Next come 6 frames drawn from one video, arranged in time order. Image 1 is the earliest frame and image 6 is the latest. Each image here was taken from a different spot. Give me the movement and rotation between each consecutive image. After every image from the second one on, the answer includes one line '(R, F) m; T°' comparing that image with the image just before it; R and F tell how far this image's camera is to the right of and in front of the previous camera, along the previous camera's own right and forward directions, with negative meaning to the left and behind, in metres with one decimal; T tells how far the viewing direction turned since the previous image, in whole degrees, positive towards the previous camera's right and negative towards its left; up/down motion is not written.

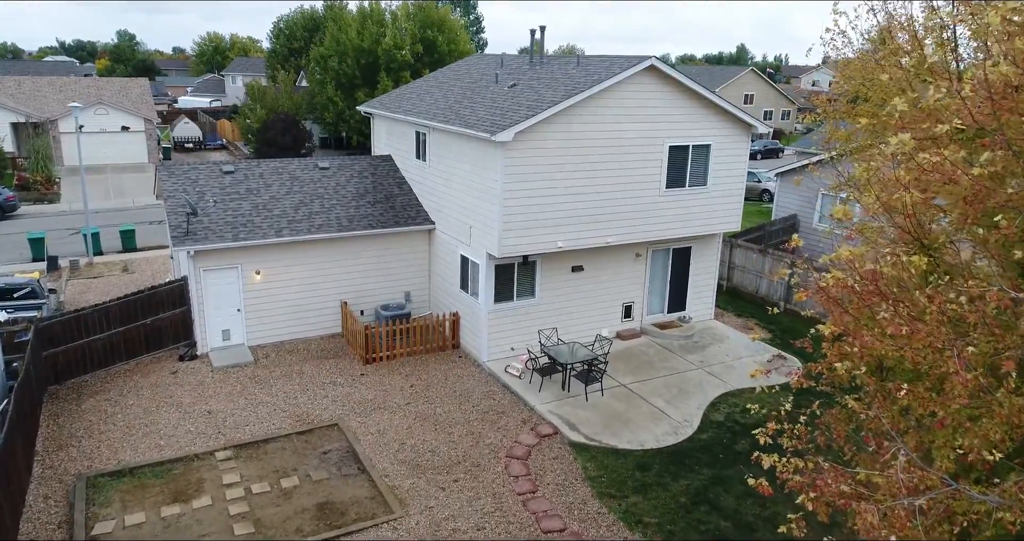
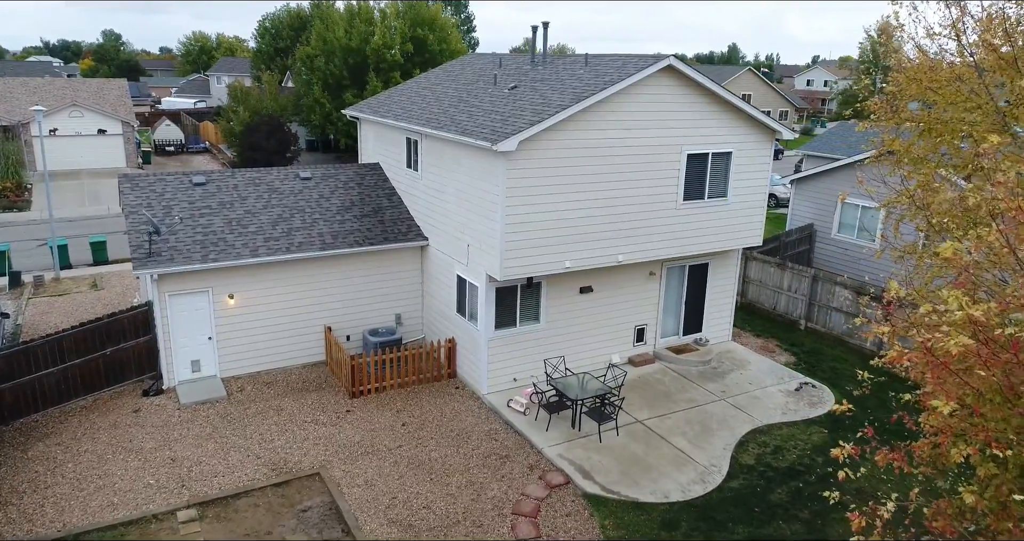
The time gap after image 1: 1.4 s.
(-0.2, +1.4) m; +1°
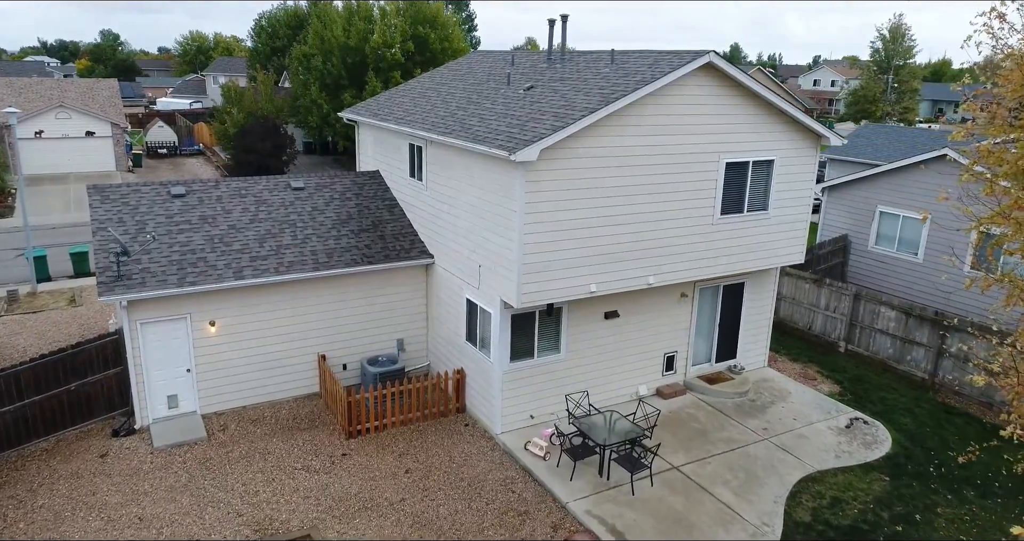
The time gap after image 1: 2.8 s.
(-0.3, +1.5) m; 0°
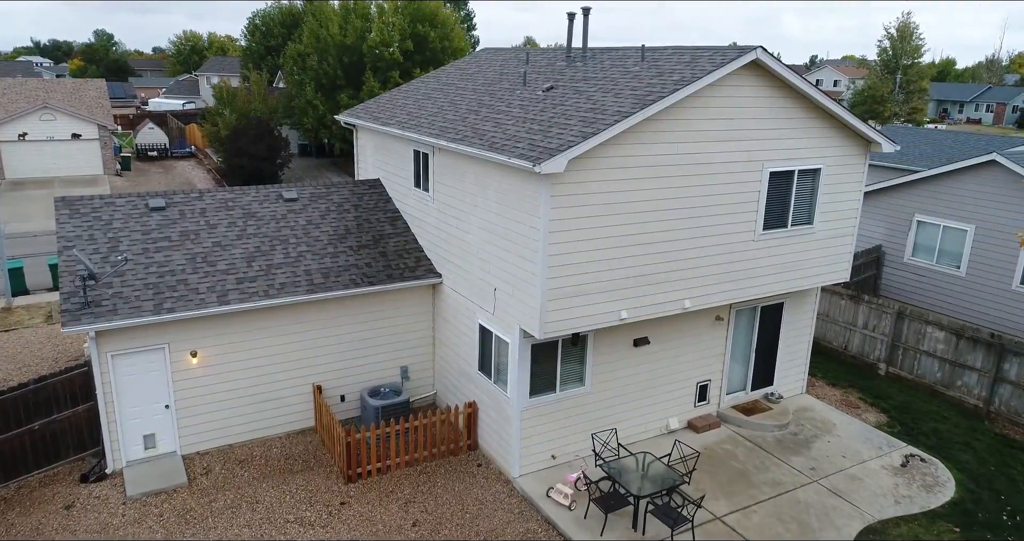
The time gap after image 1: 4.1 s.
(-0.4, +1.3) m; 0°
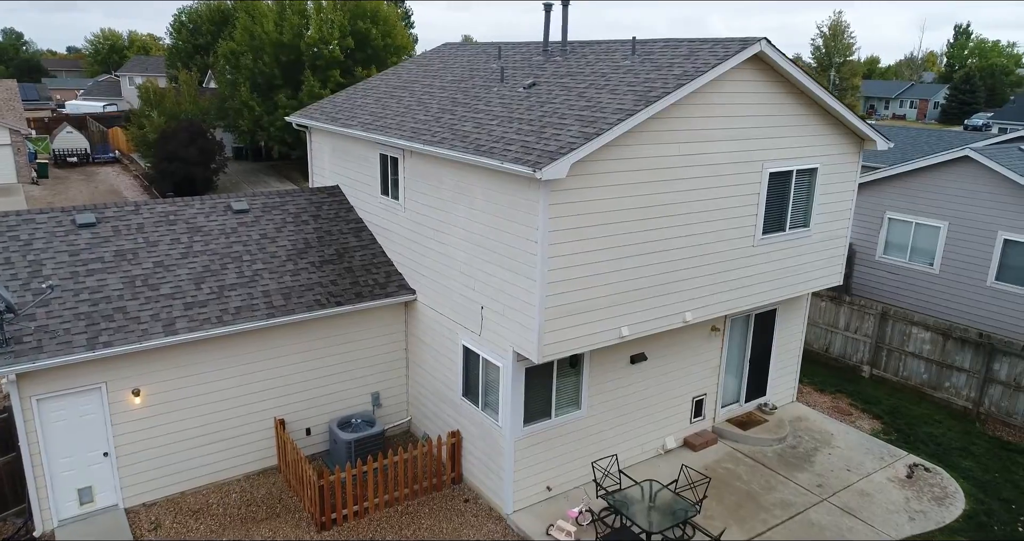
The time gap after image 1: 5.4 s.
(-0.6, +1.0) m; +5°
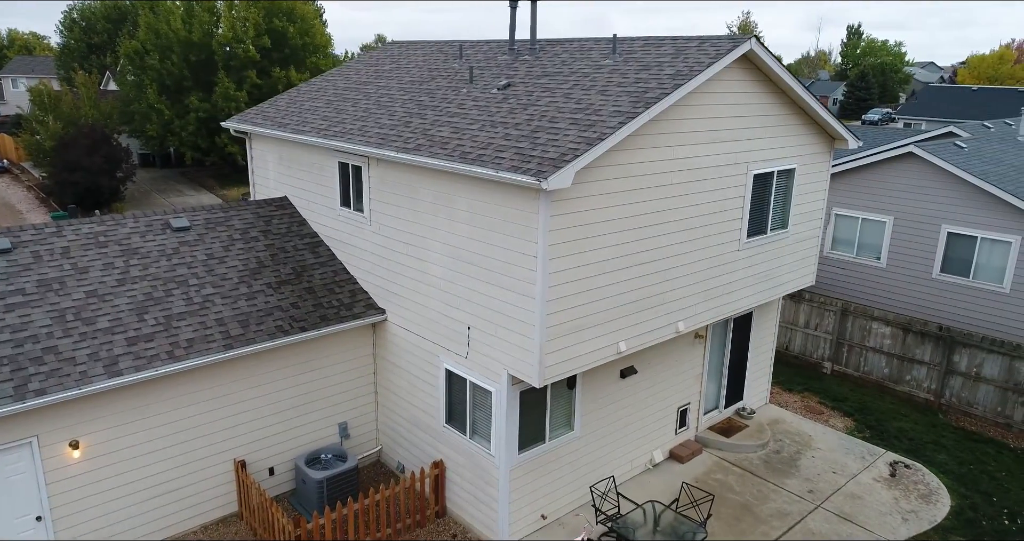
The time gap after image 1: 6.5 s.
(-0.8, +0.7) m; +7°
